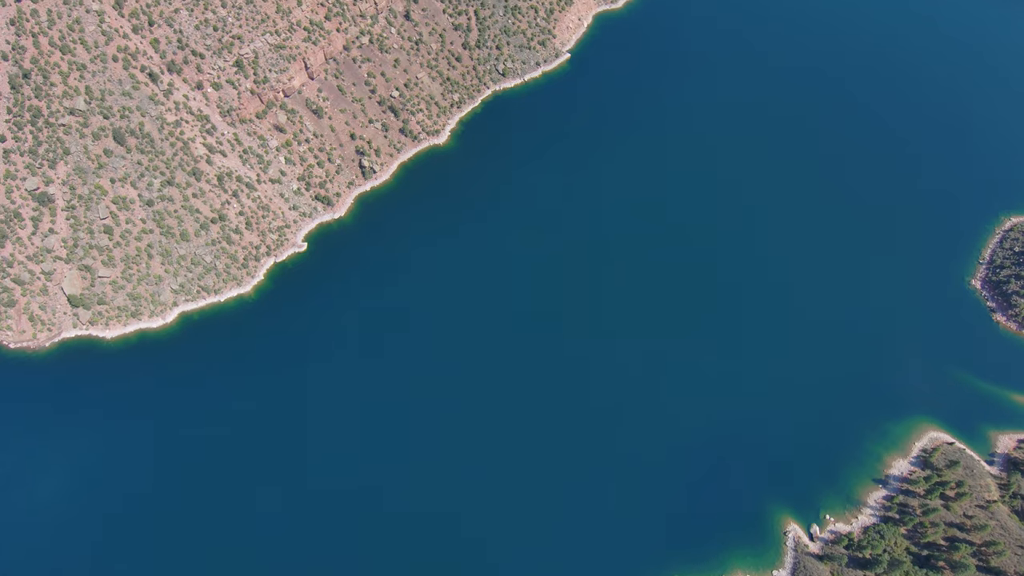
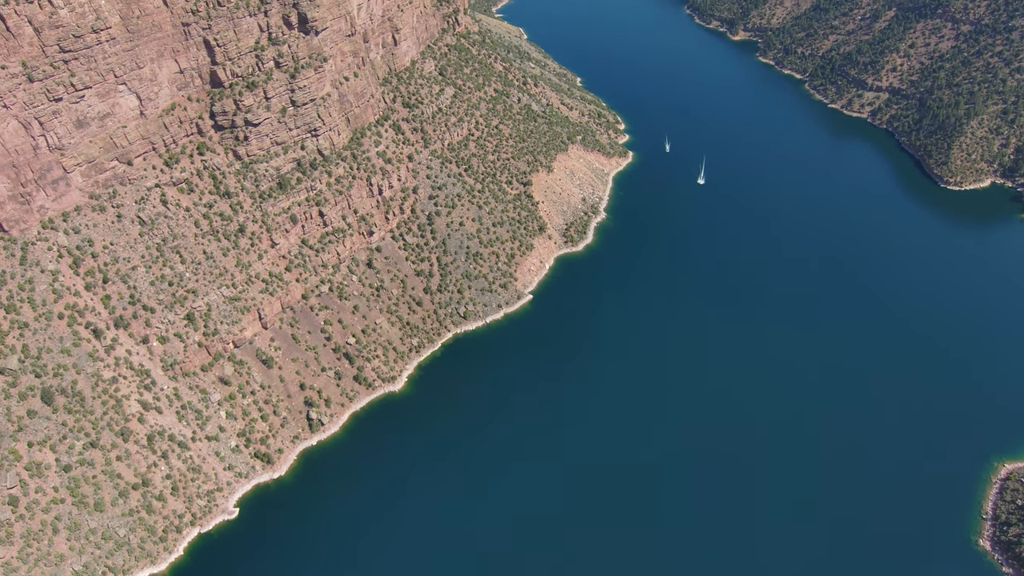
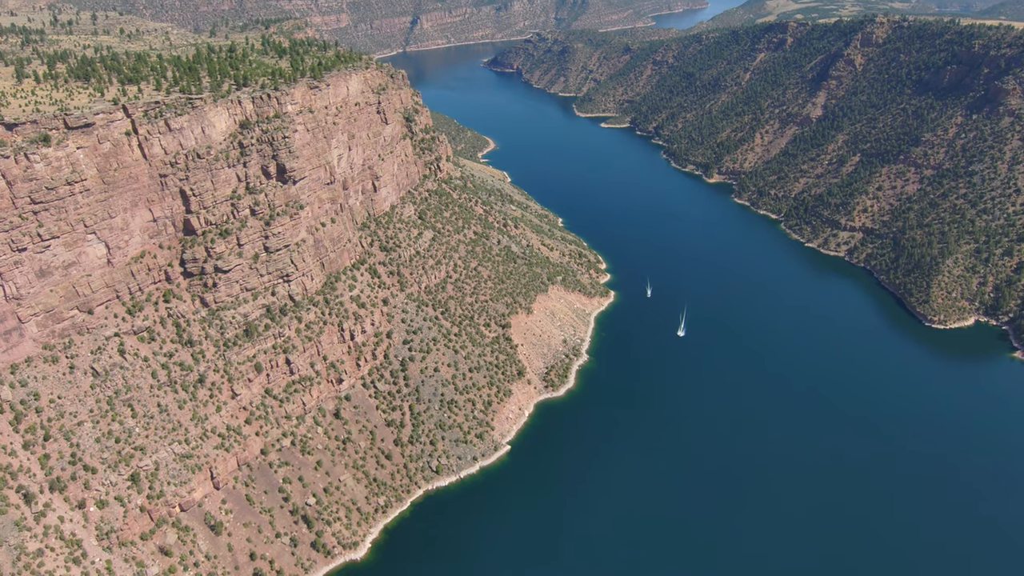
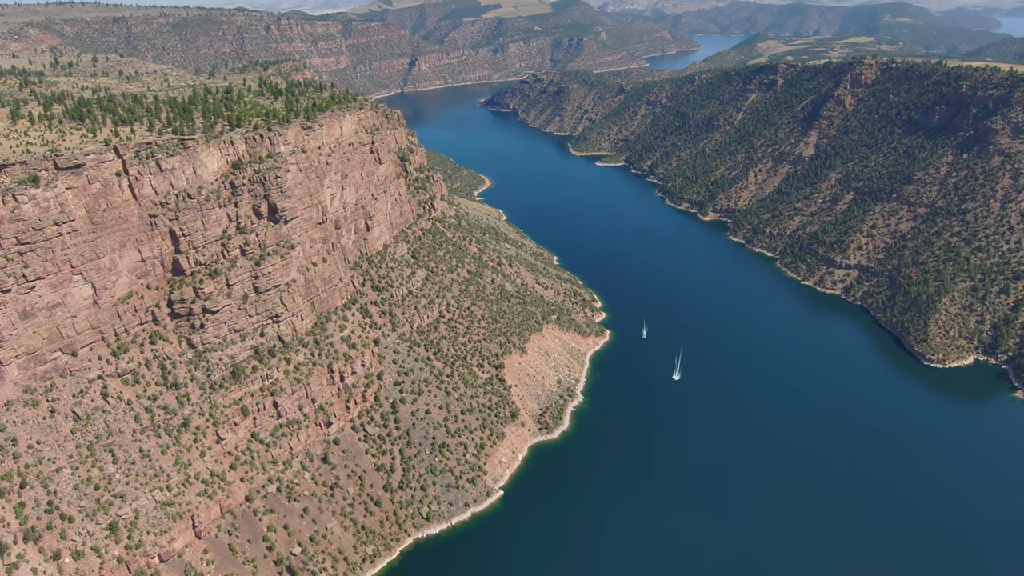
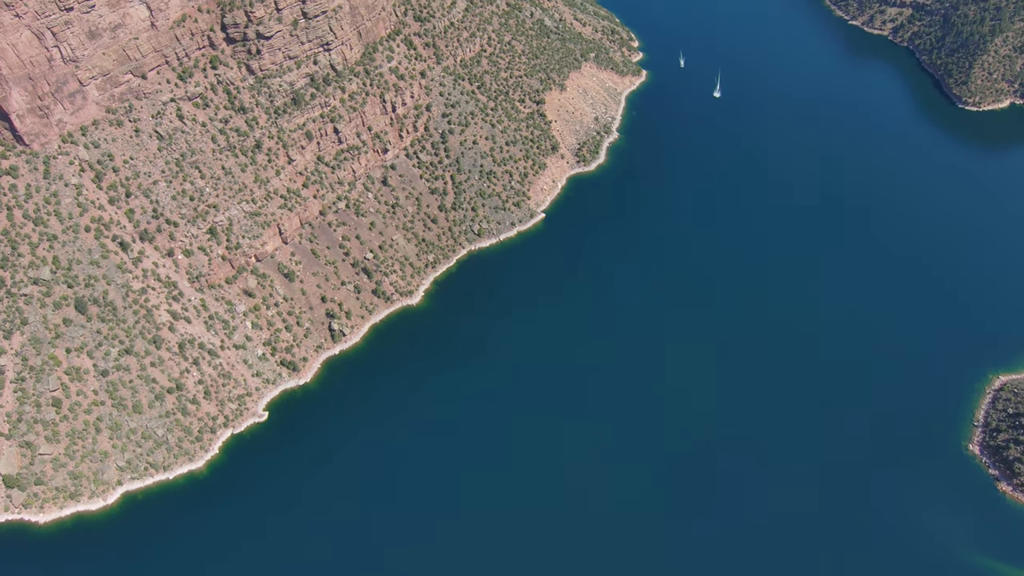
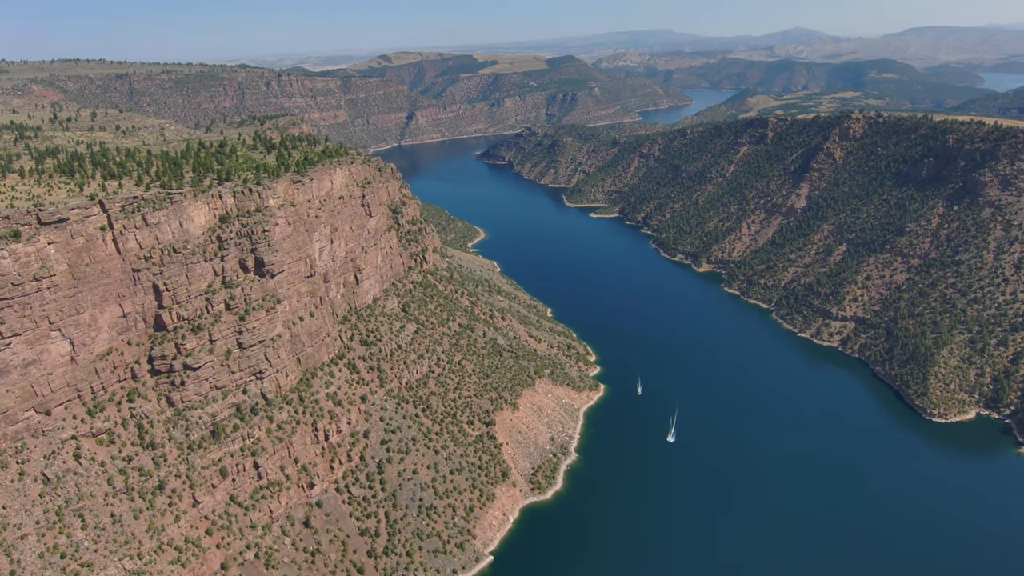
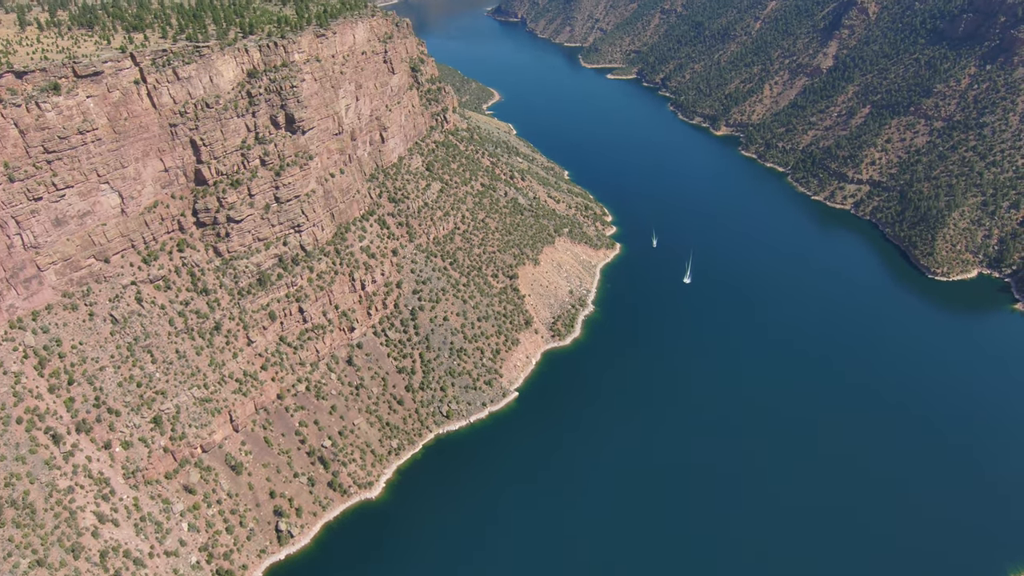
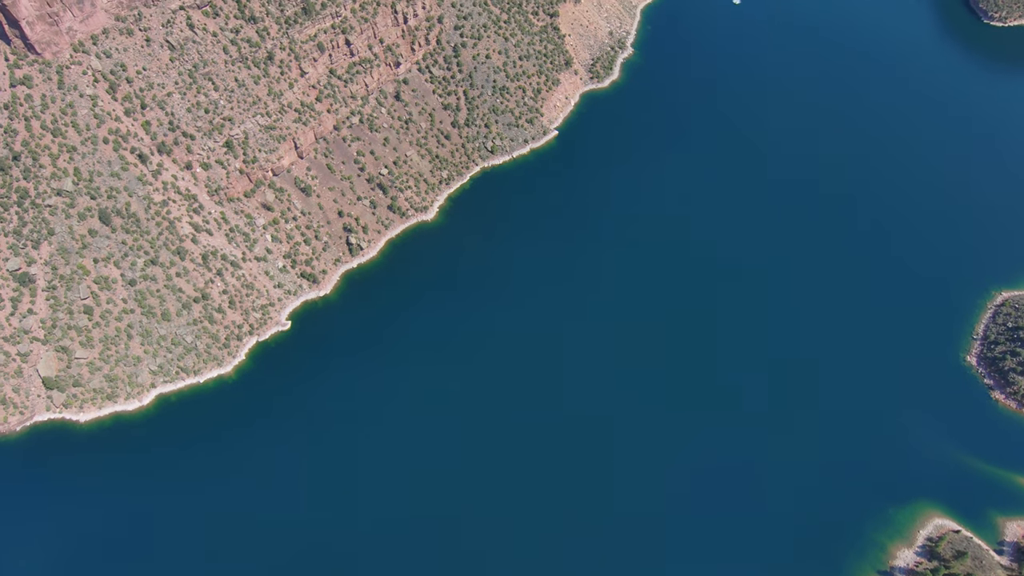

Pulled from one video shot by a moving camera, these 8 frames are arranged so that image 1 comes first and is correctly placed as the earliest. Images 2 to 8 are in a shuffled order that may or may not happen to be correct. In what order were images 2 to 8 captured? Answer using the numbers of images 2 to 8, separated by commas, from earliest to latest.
8, 5, 2, 7, 3, 4, 6
